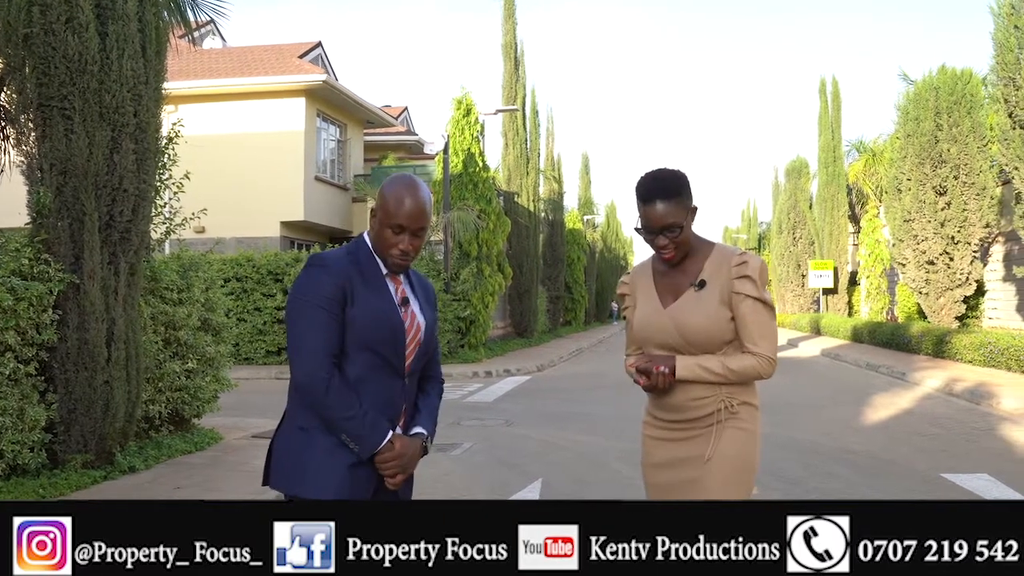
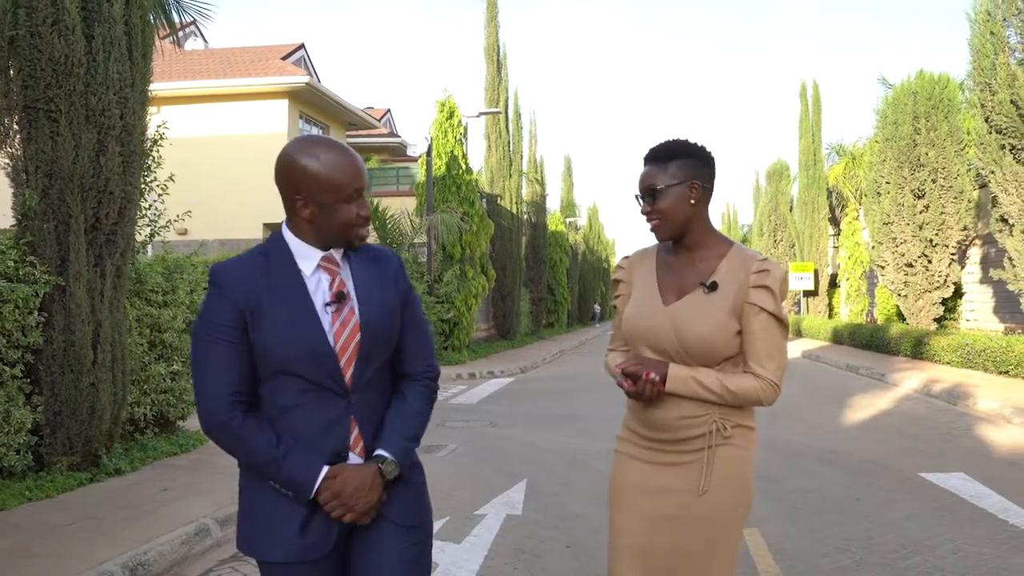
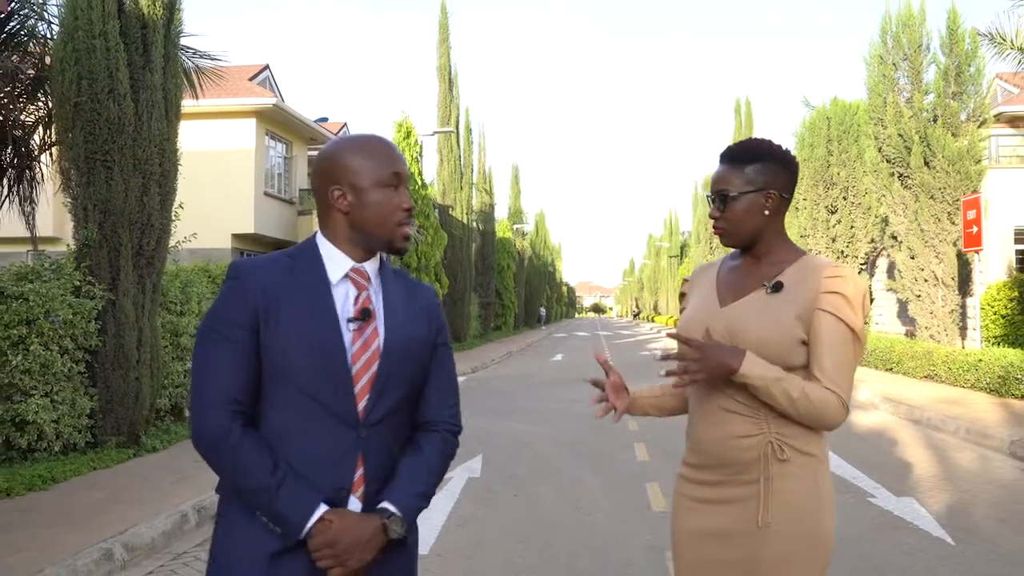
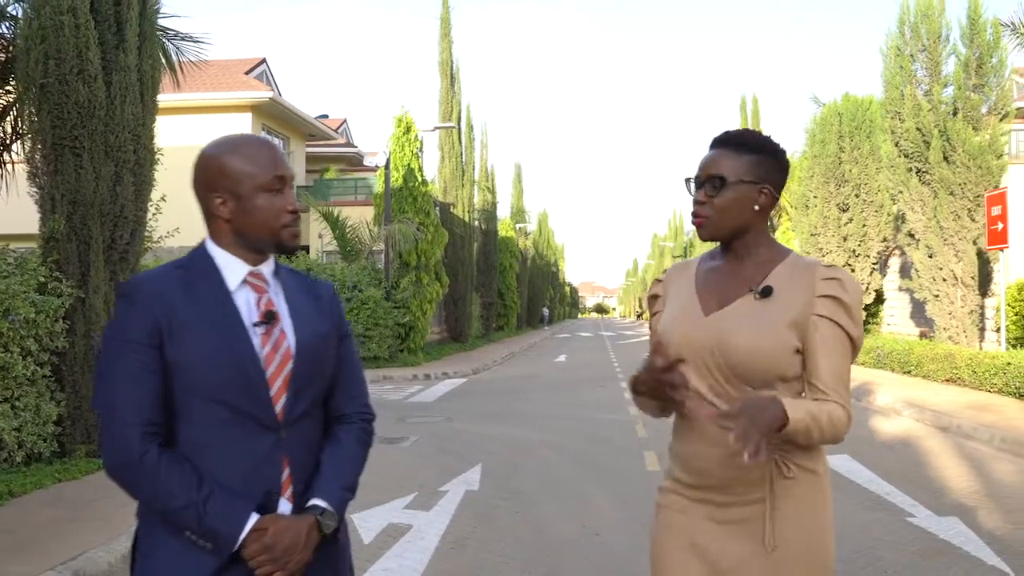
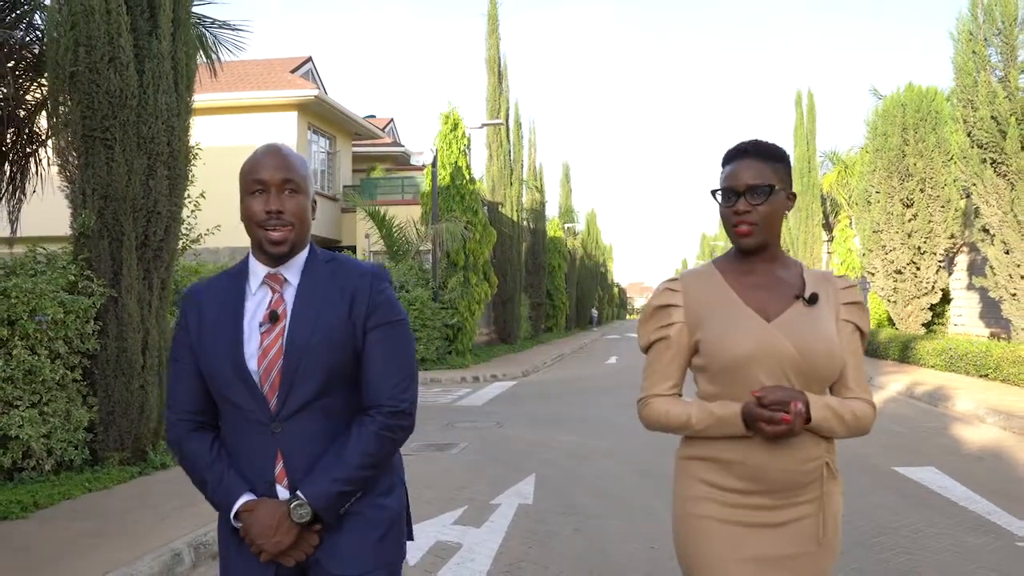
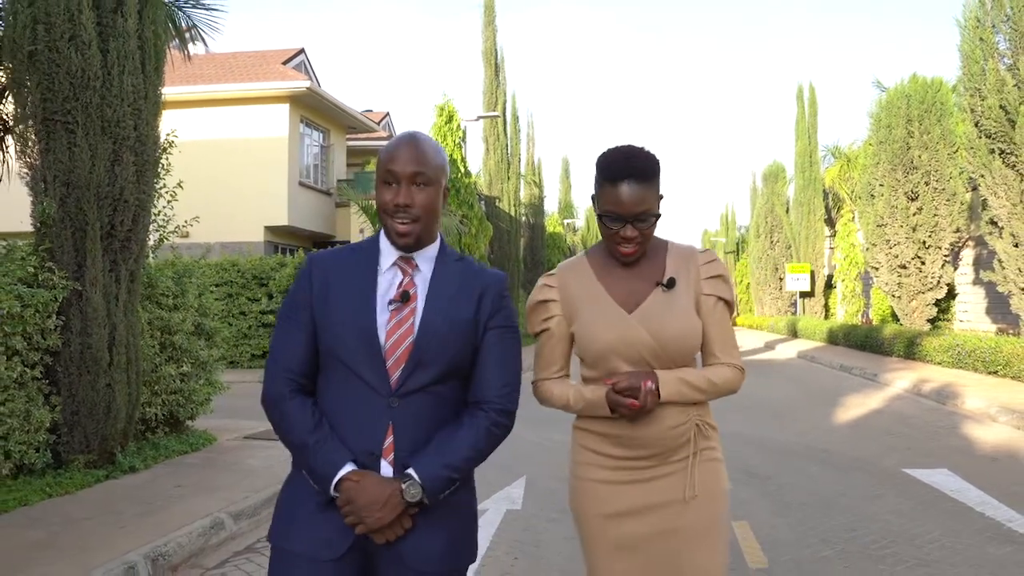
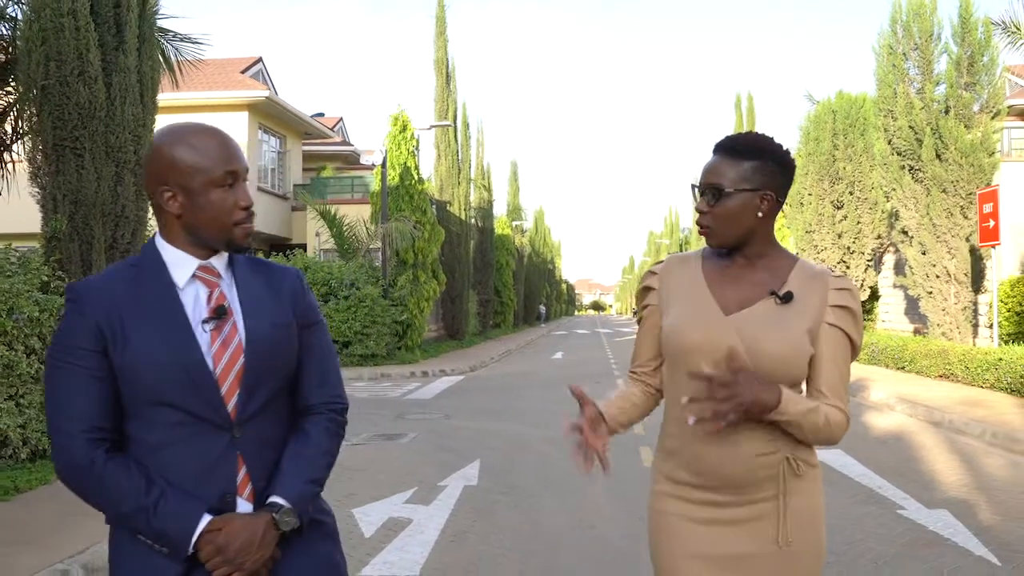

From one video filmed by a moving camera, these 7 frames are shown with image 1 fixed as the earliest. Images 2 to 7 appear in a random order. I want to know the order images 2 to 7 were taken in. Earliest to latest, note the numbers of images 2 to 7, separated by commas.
2, 6, 5, 4, 7, 3
